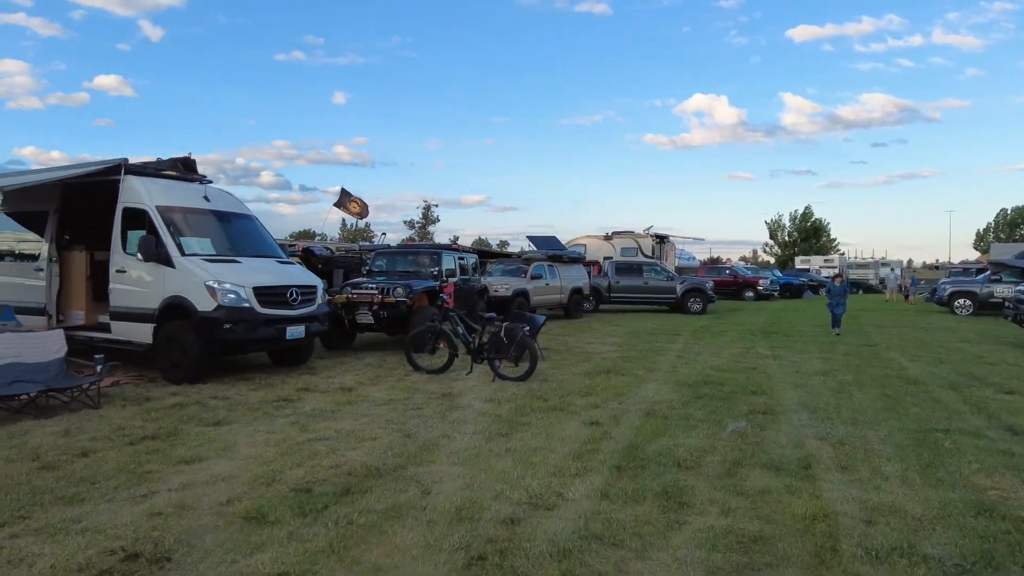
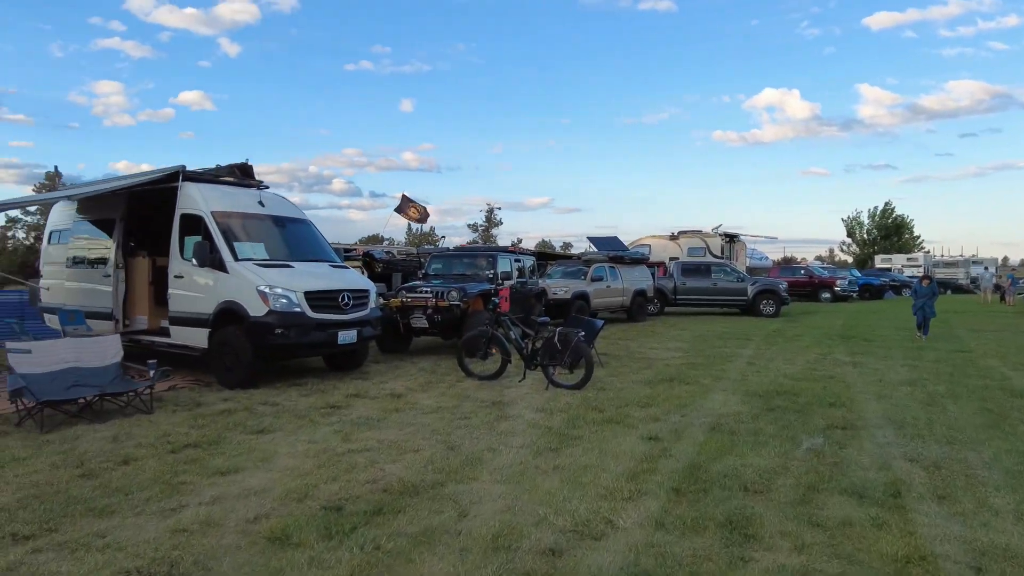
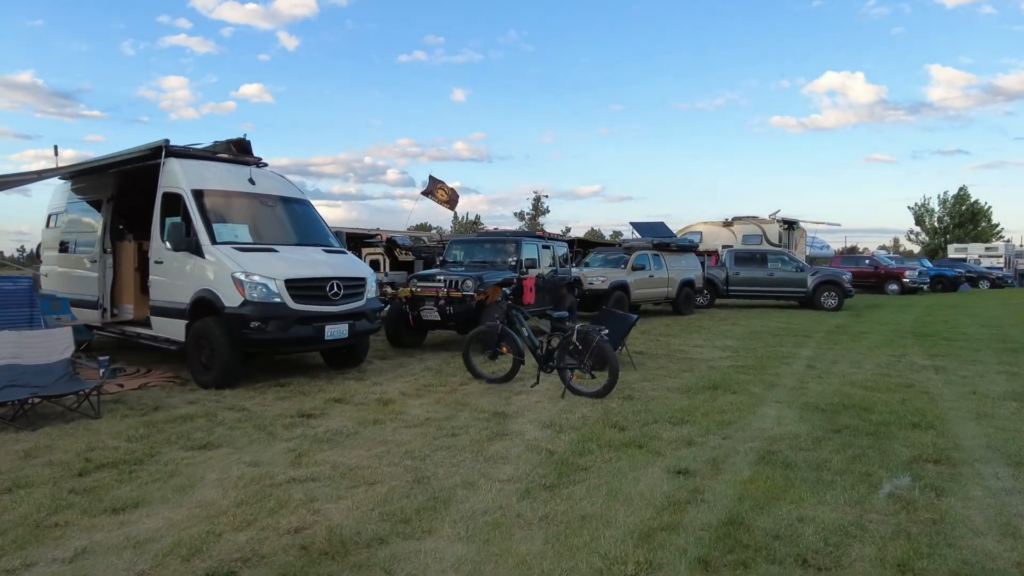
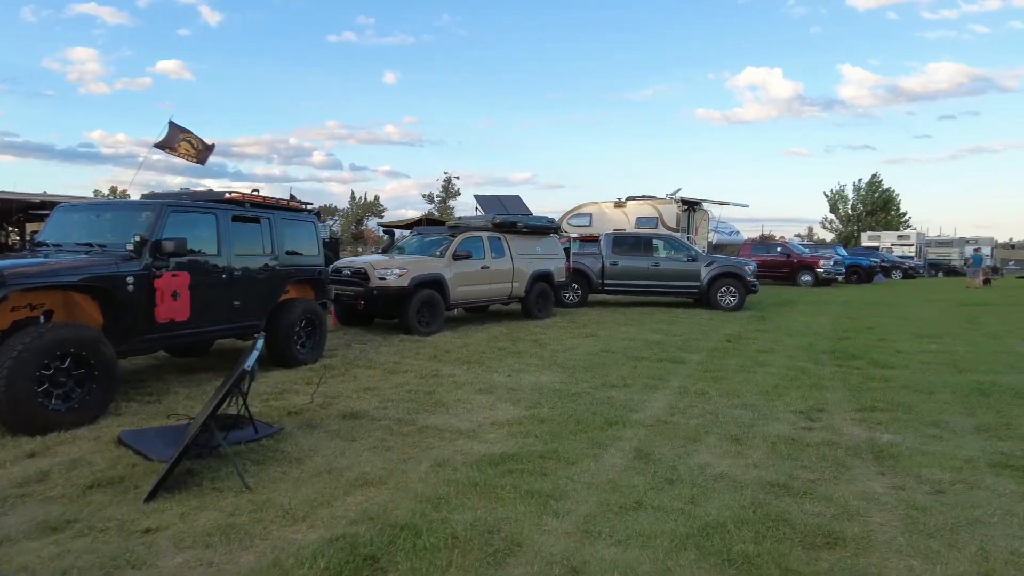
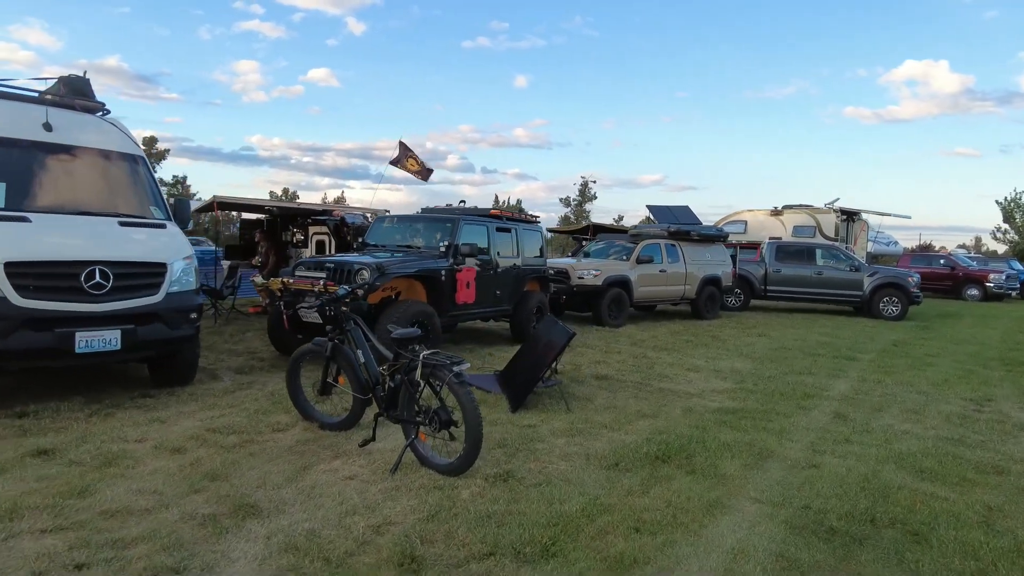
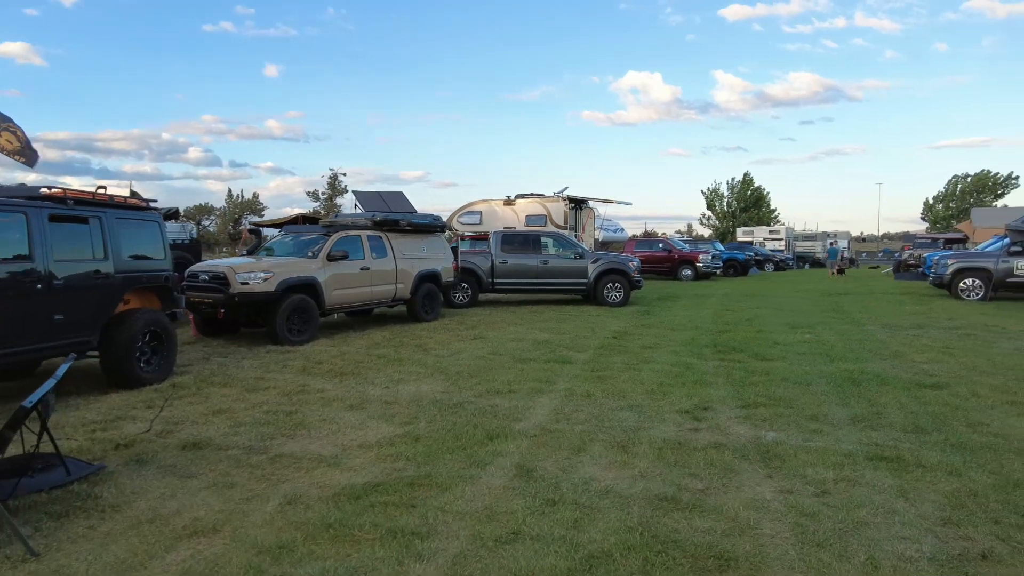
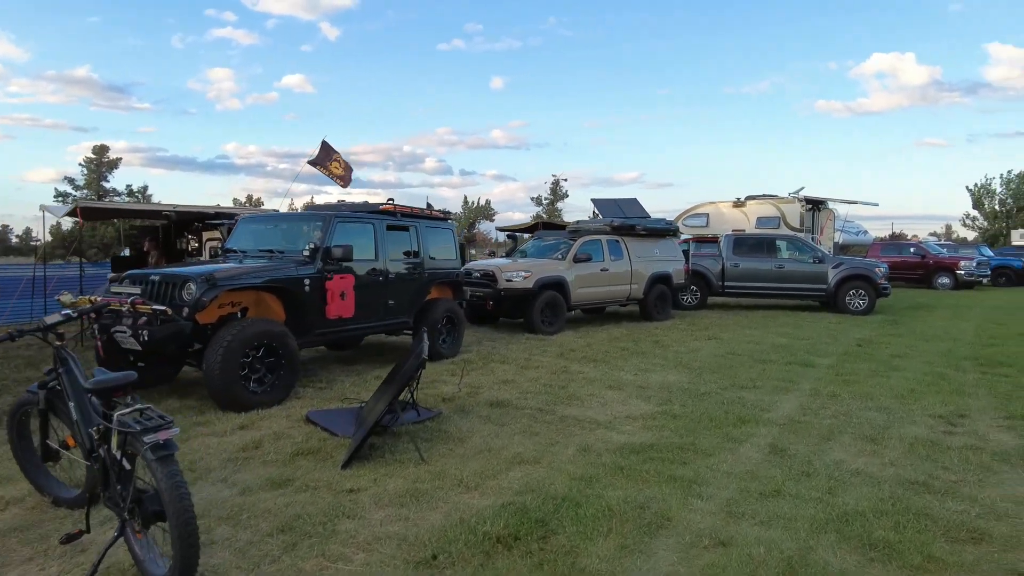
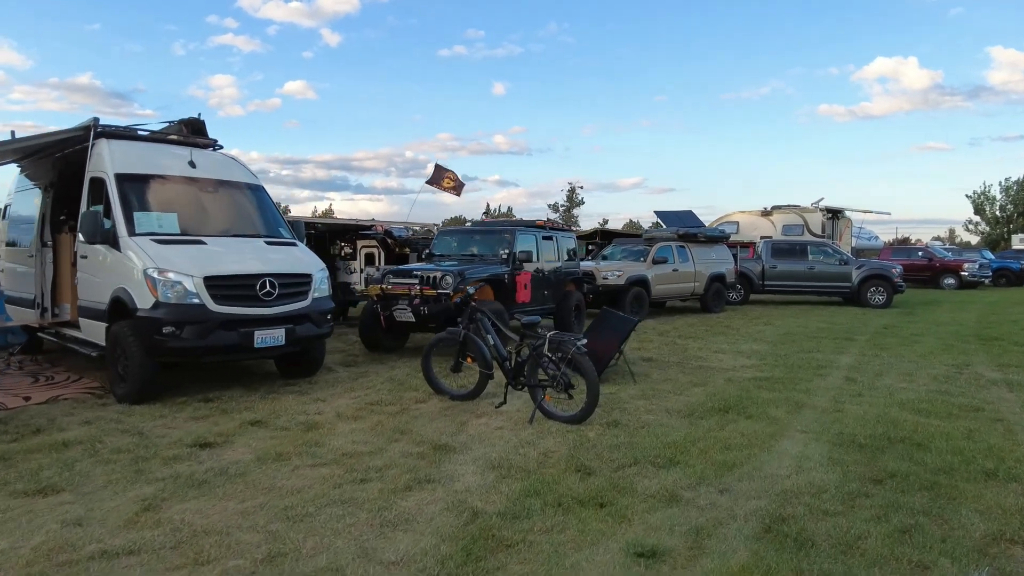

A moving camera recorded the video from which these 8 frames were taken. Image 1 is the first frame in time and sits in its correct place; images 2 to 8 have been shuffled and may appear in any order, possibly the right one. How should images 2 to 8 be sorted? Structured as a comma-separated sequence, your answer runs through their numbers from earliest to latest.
2, 3, 8, 5, 7, 4, 6
